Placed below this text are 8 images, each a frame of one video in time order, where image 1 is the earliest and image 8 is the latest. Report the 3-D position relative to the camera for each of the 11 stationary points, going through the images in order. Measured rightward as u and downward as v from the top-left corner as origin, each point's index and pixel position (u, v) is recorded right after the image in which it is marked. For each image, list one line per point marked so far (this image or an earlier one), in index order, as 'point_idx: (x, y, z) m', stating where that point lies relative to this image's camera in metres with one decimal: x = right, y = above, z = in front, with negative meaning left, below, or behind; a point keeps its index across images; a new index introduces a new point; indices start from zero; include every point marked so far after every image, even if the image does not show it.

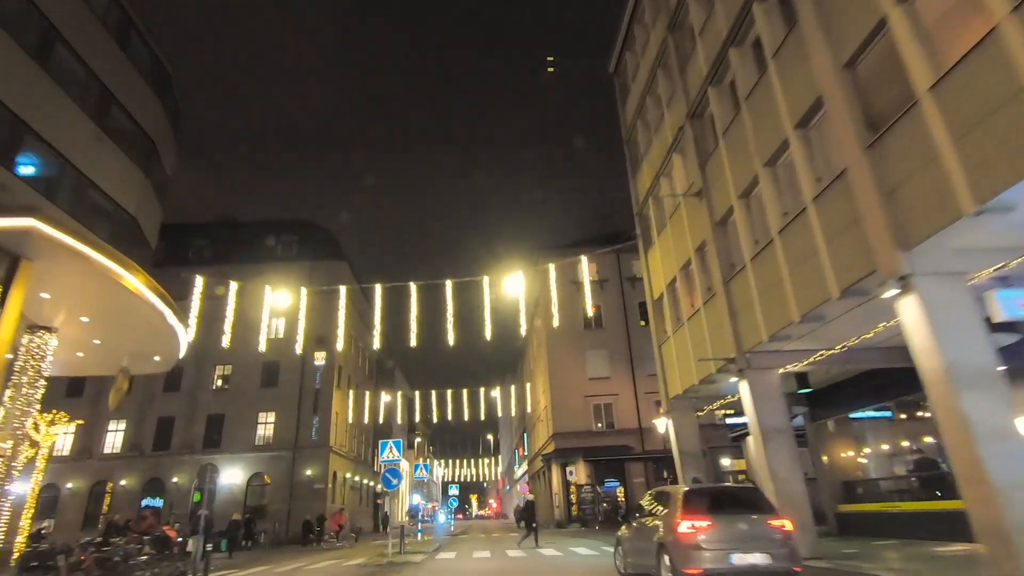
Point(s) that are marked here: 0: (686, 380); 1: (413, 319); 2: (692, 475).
0: (+5.0, -2.6, +15.8) m
1: (-3.3, -1.0, +18.4) m
2: (+5.3, -5.5, +16.3) m
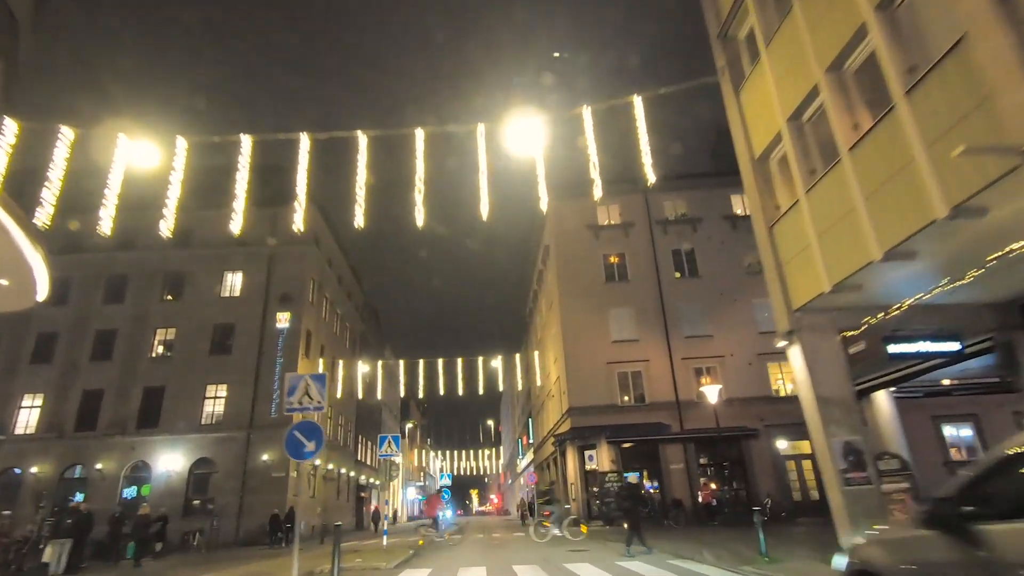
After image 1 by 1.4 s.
0: (+5.2, +0.4, +8.7) m
1: (-3.1, +2.0, +11.3) m
2: (+5.6, -2.5, +9.3) m
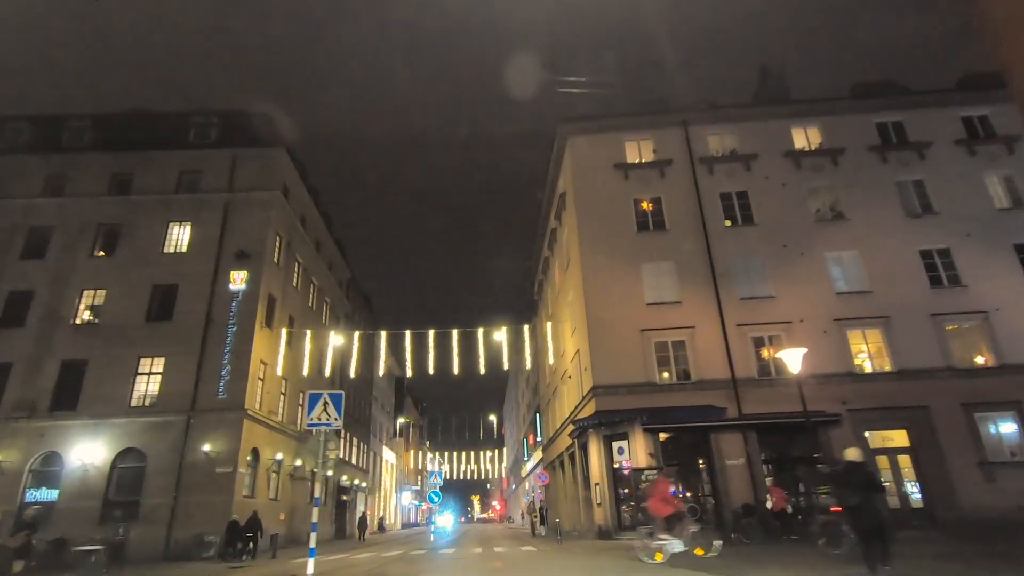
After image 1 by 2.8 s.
0: (+5.4, +2.8, +2.4) m
1: (-2.8, +4.4, +5.1) m
2: (+5.8, -0.1, +3.0) m
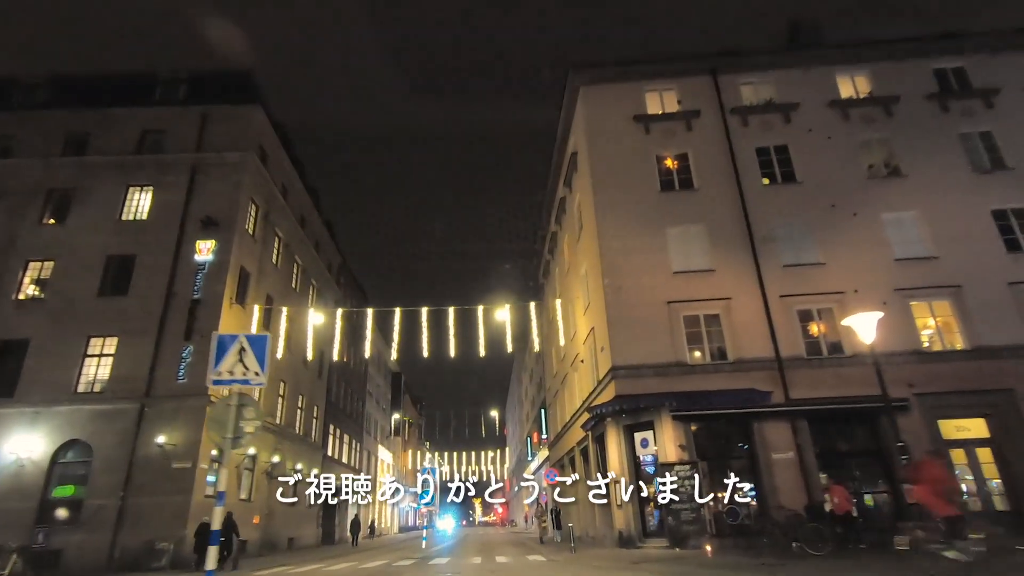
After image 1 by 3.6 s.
0: (+5.5, +4.2, -0.9) m
1: (-2.7, +5.8, +1.9) m
2: (+5.9, +1.3, -0.3) m
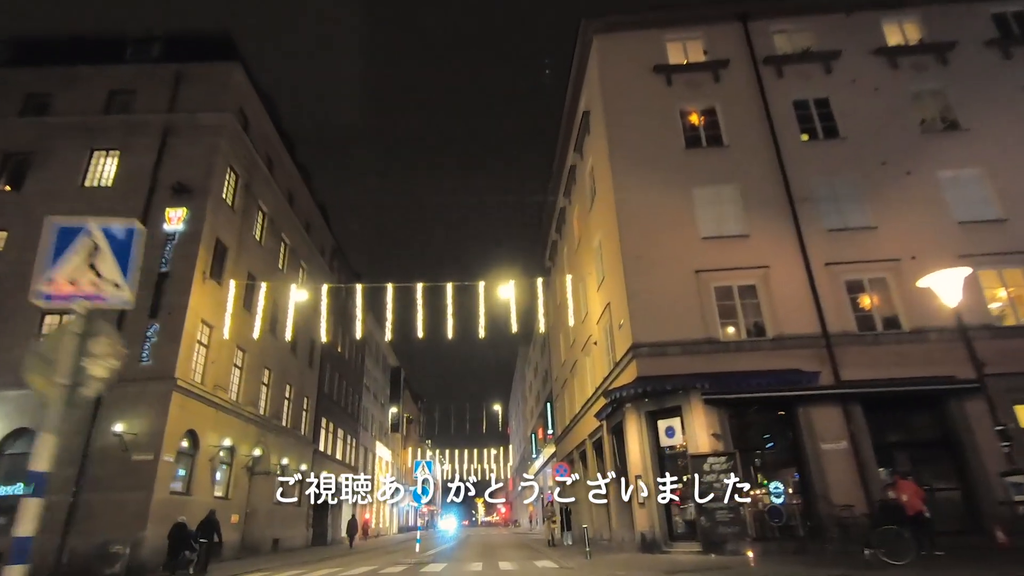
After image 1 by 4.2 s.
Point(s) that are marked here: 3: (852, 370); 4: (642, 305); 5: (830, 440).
0: (+5.6, +5.2, -3.3) m
1: (-2.6, +6.8, -0.6) m
2: (+5.9, +2.3, -2.8) m
3: (+9.6, -2.3, +15.6) m
4: (+4.0, -0.5, +16.9) m
5: (+8.6, -4.1, +15.0) m
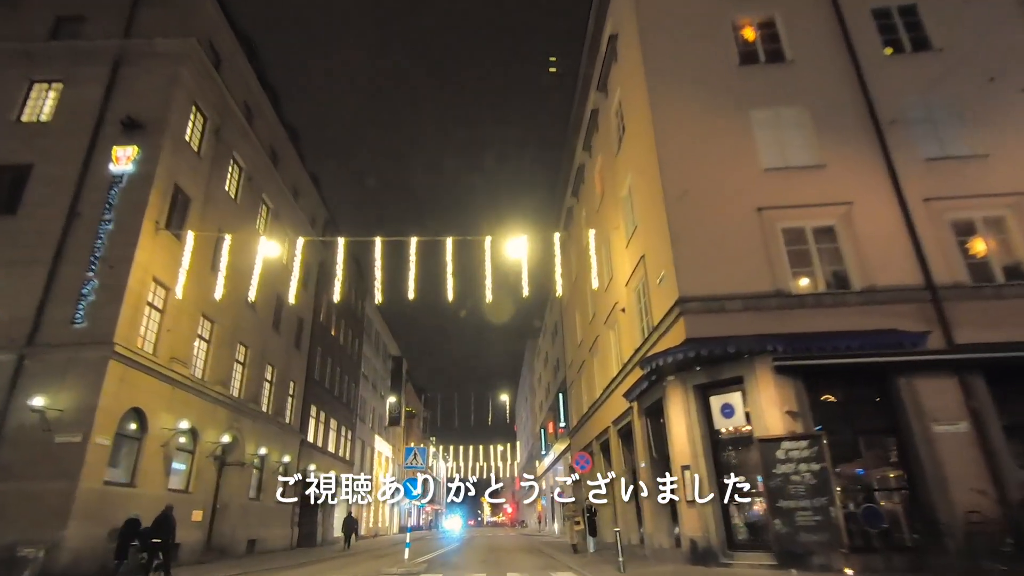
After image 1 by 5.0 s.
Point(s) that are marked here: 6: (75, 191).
0: (+5.7, +6.6, -6.9) m
1: (-2.5, +8.3, -4.0) m
2: (+6.0, +3.7, -6.4) m
3: (+9.9, -0.9, +12.0) m
4: (+4.3, +0.9, +13.4) m
5: (+8.9, -2.7, +11.4) m
6: (-13.6, +3.0, +17.3) m
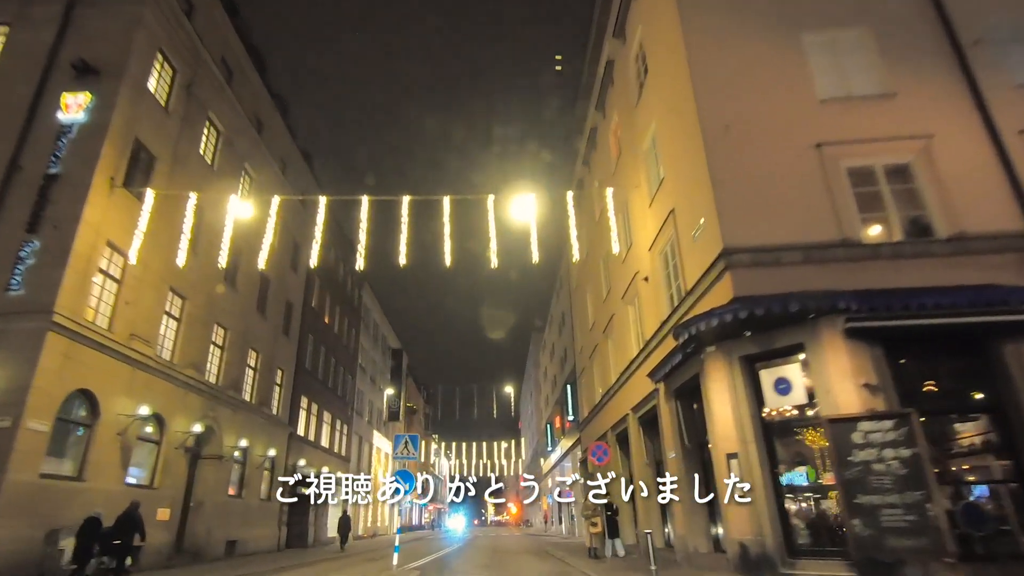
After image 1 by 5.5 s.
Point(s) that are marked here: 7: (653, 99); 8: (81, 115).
0: (+5.7, +7.6, -9.2) m
1: (-2.5, +9.2, -6.3) m
2: (+6.1, +4.7, -8.7) m
3: (+10.1, +0.1, +9.6) m
4: (+4.5, +1.9, +11.1) m
5: (+9.1, -1.7, +9.1) m
6: (-13.4, +4.0, +15.1) m
7: (+3.9, +5.1, +15.0) m
8: (-11.9, +4.8, +15.0) m
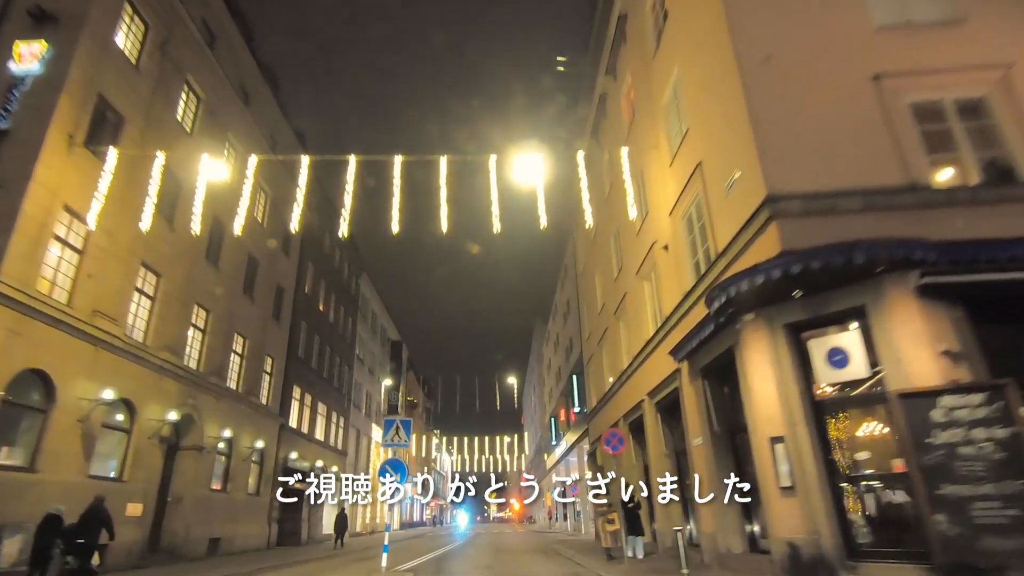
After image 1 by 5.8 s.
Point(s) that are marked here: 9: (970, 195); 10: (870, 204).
0: (+5.7, +8.2, -10.9) m
1: (-2.5, +9.9, -7.9) m
2: (+6.1, +5.3, -10.3) m
3: (+10.1, +0.8, +8.0) m
4: (+4.5, +2.6, +9.4) m
5: (+9.2, -1.0, +7.4) m
6: (-13.3, +4.7, +13.5) m
7: (+4.0, +5.9, +13.4) m
8: (-11.8, +5.5, +13.4) m
9: (+7.1, +1.4, +8.6) m
10: (+5.6, +1.3, +8.7) m
